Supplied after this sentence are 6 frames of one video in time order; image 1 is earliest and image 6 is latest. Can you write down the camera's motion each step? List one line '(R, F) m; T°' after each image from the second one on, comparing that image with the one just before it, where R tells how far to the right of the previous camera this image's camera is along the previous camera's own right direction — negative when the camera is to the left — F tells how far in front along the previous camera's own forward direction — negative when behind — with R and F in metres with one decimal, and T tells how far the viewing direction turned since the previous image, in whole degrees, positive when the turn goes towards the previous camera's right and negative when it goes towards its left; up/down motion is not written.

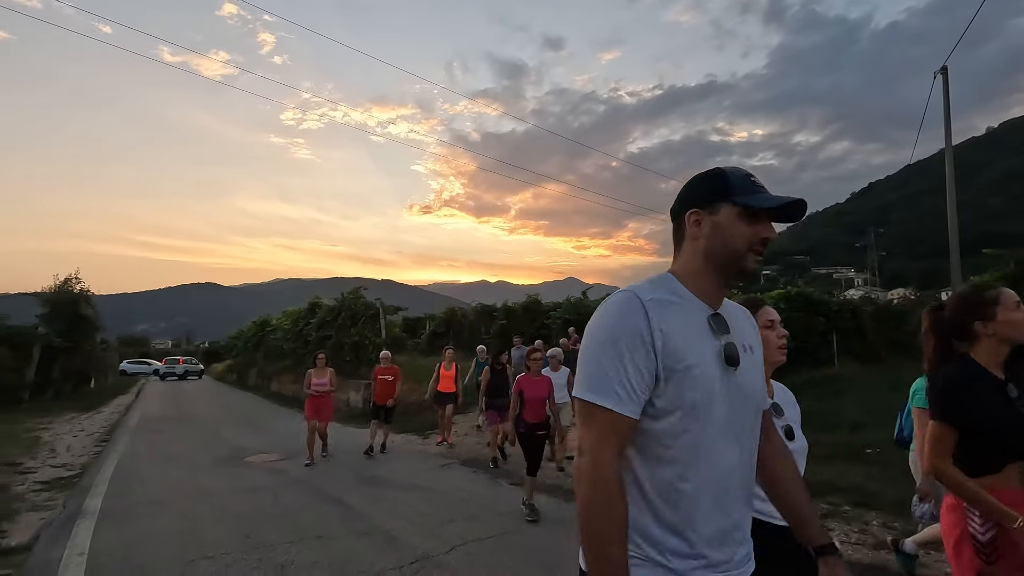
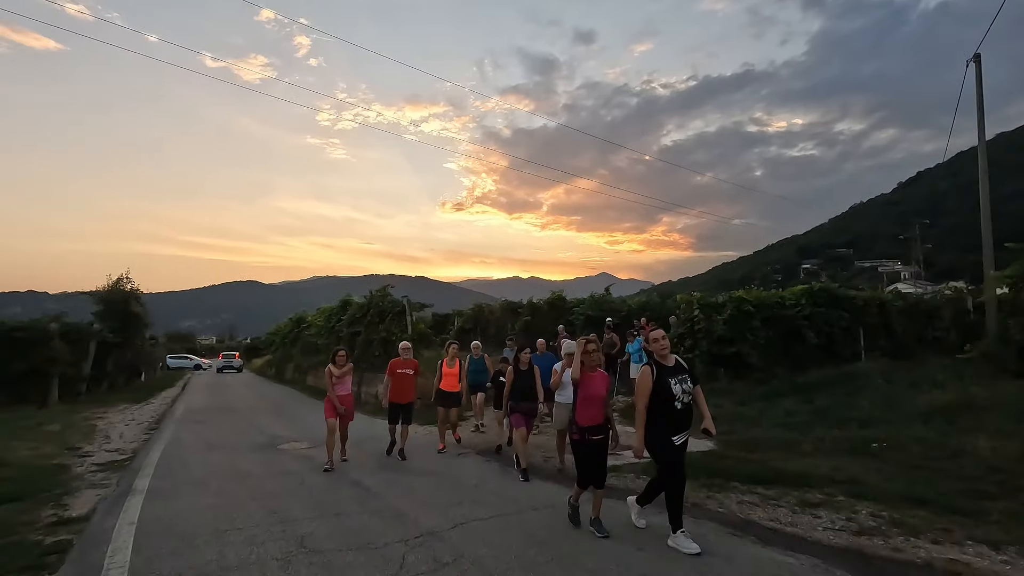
(+0.3, -0.5) m; -3°
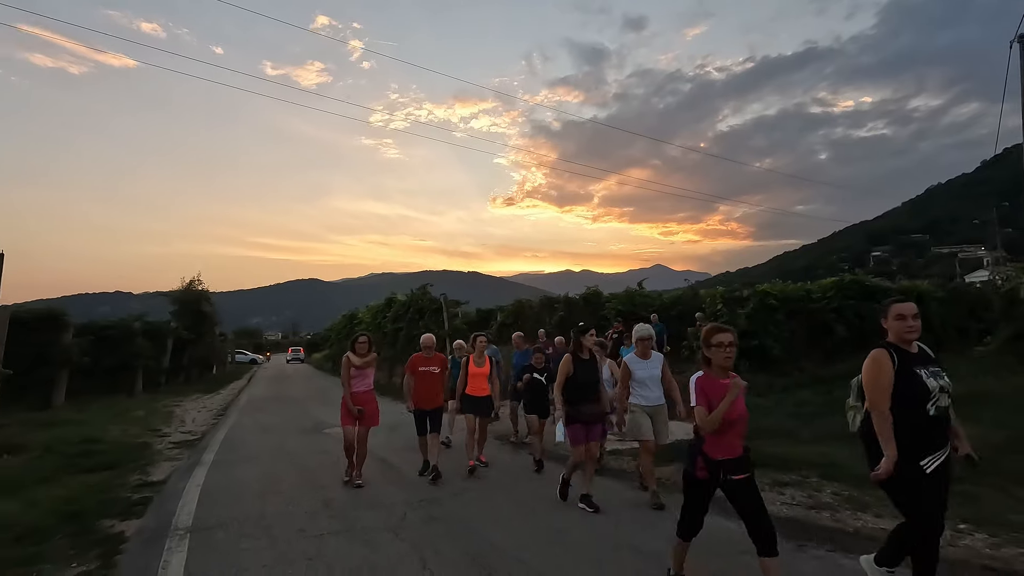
(+0.7, -1.1) m; -5°
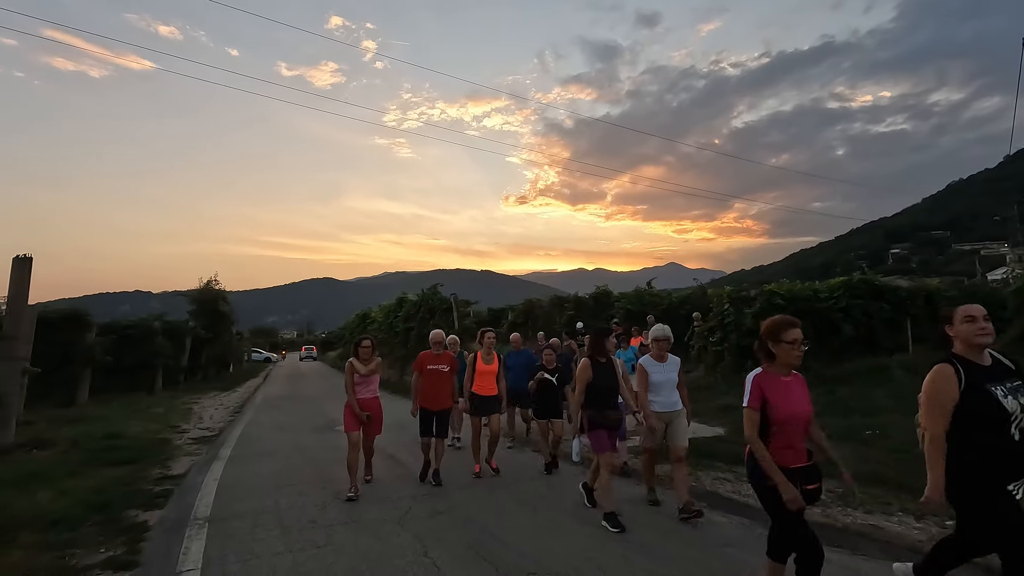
(+0.1, -0.3) m; -1°
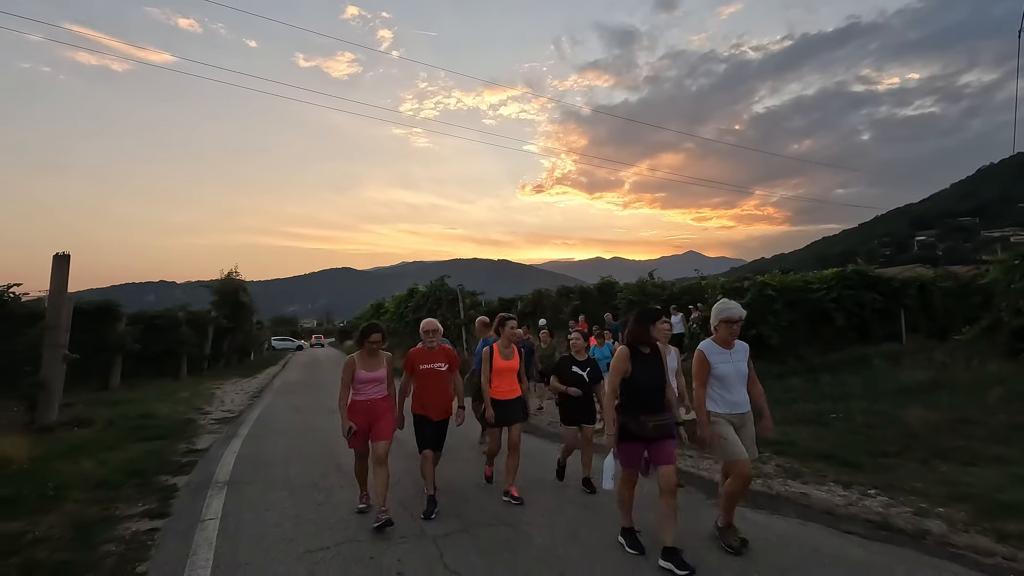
(+0.5, -0.9) m; -2°
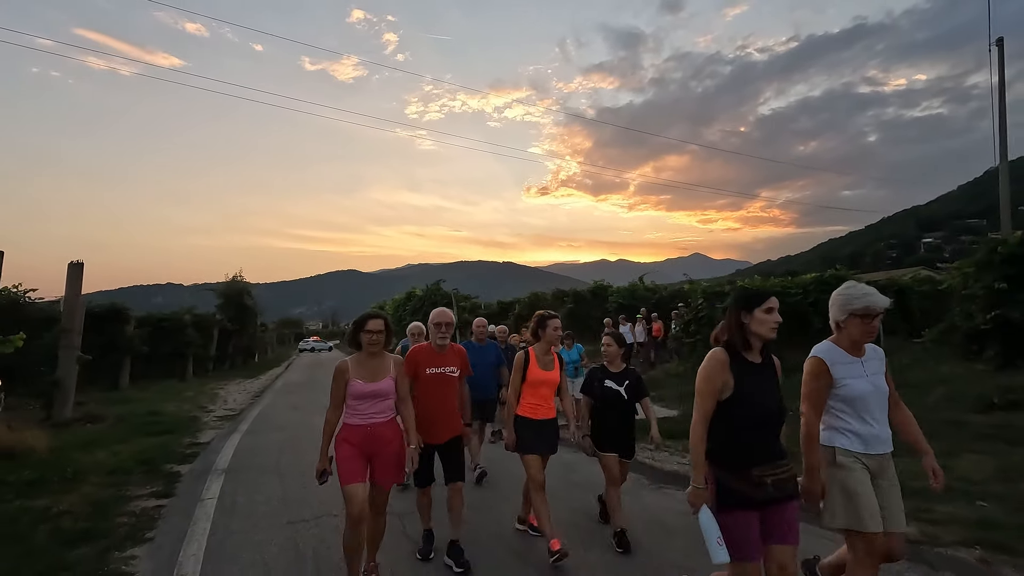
(+0.4, -0.8) m; -1°
